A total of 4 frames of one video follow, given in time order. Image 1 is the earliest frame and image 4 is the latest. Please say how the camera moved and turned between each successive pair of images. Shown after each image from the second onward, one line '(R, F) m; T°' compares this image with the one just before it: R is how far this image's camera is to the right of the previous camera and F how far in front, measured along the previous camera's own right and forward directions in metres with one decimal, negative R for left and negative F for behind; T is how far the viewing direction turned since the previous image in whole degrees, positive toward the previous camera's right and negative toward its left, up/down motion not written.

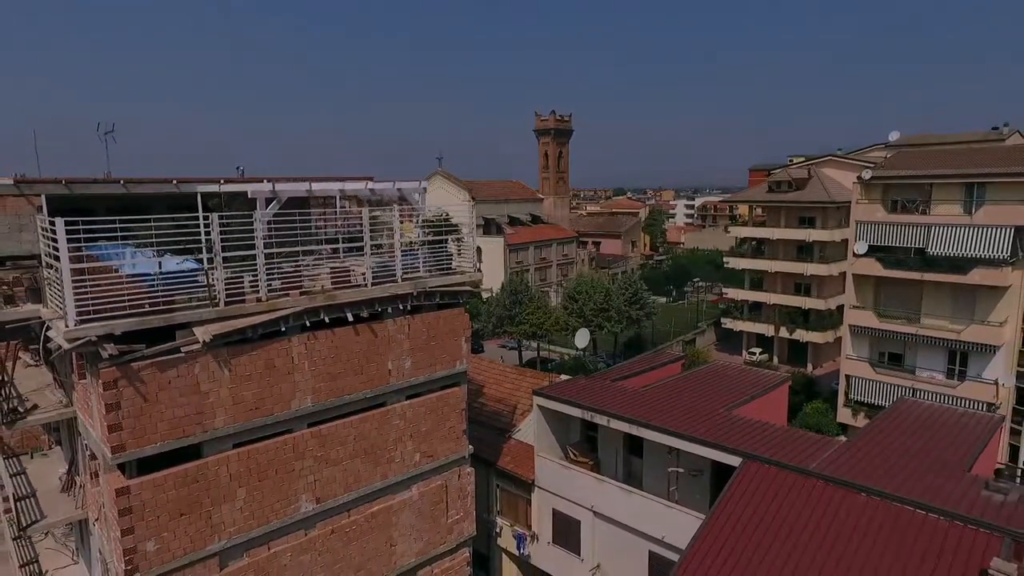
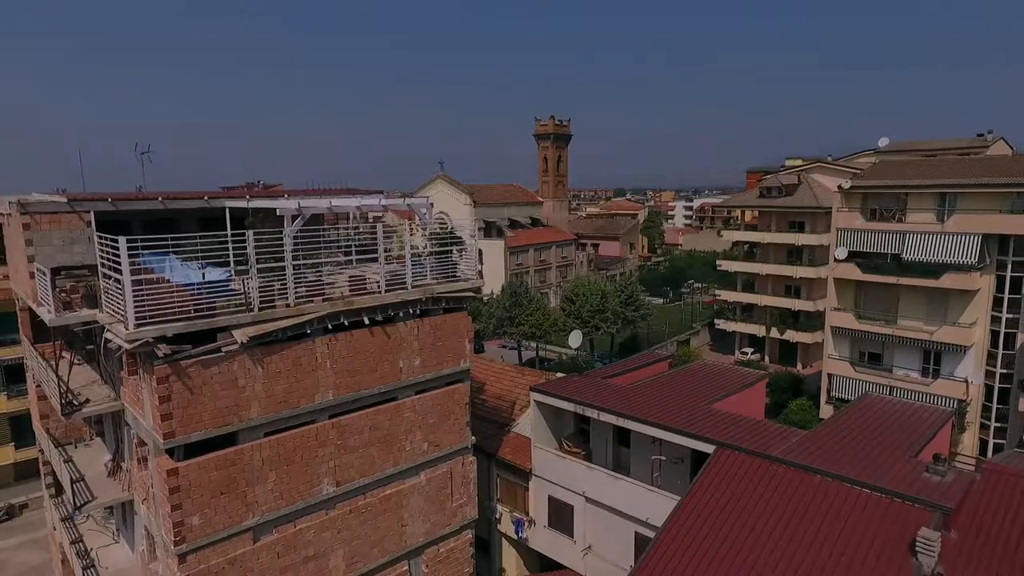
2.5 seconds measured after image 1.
(0.0, -1.3) m; 0°
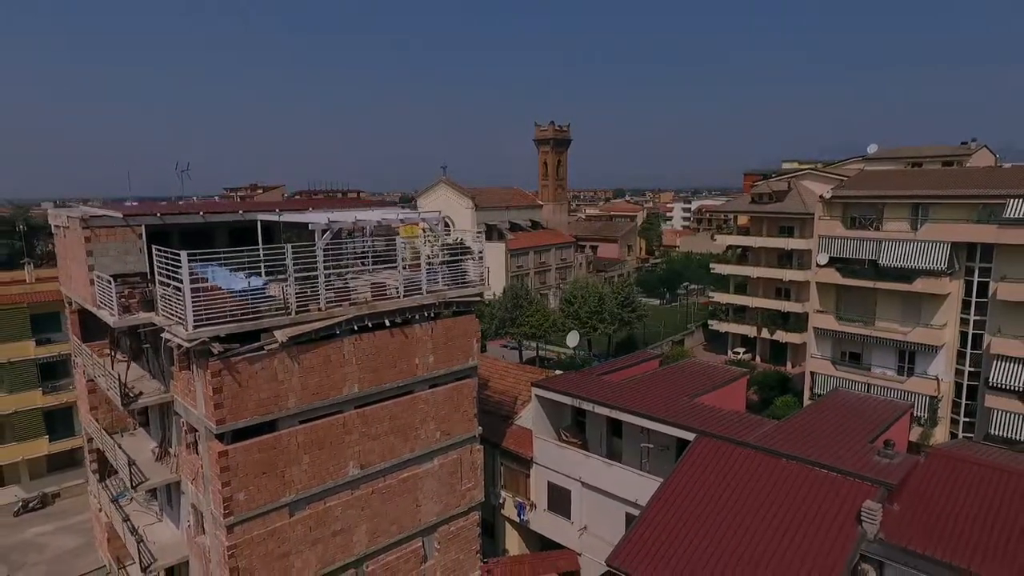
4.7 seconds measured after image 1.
(-0.1, -1.5) m; 0°
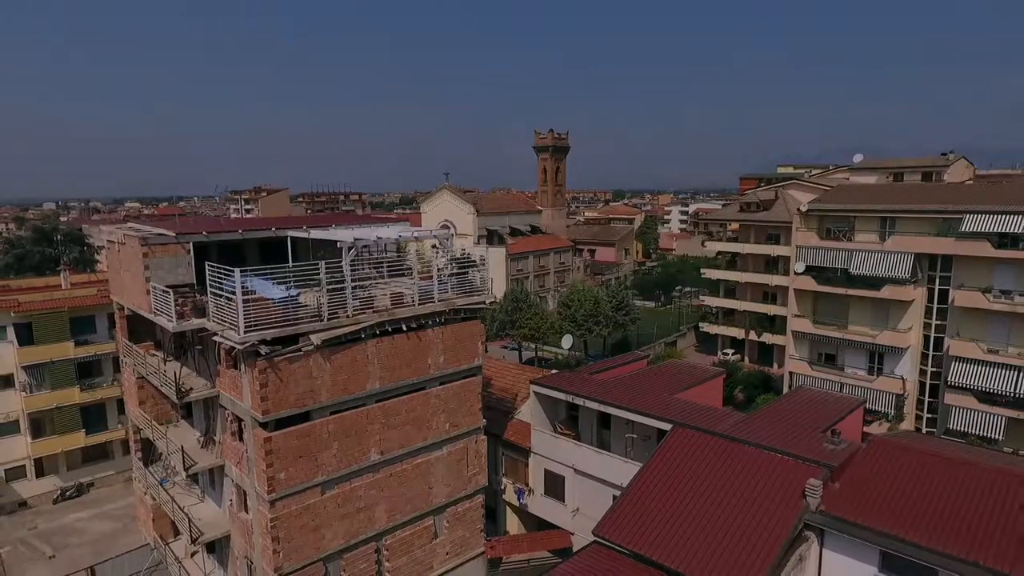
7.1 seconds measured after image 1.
(0.0, -2.0) m; 0°
